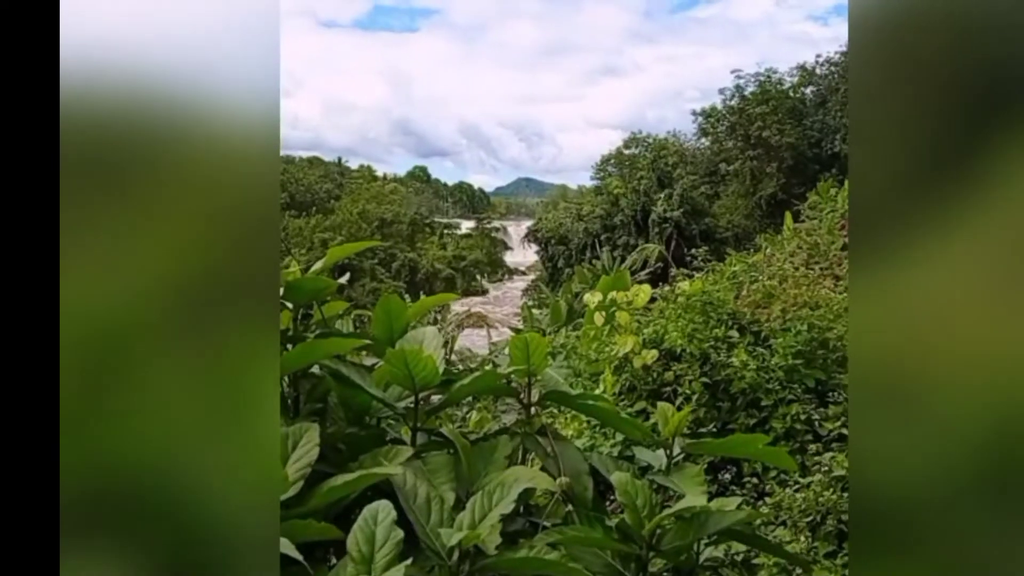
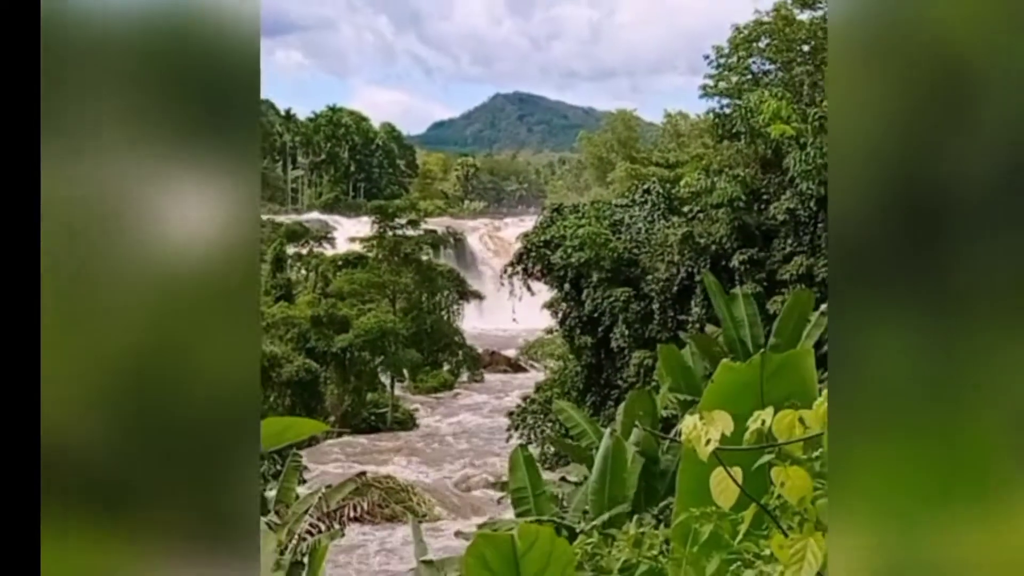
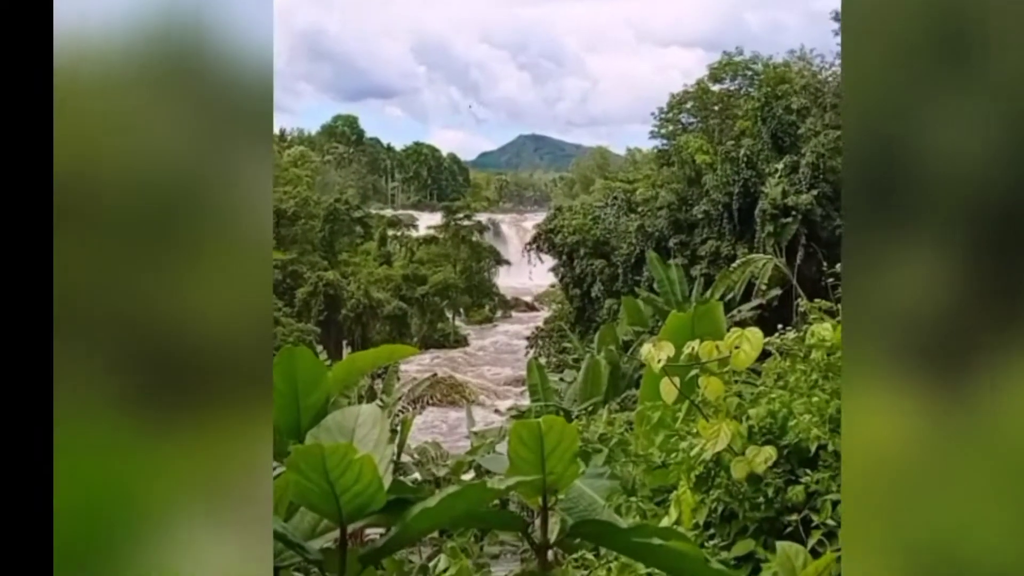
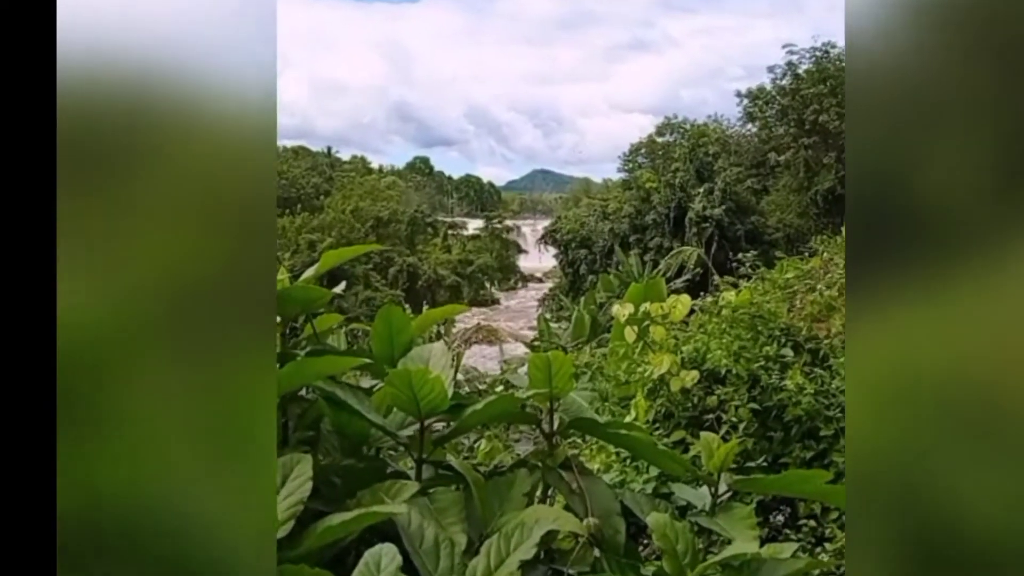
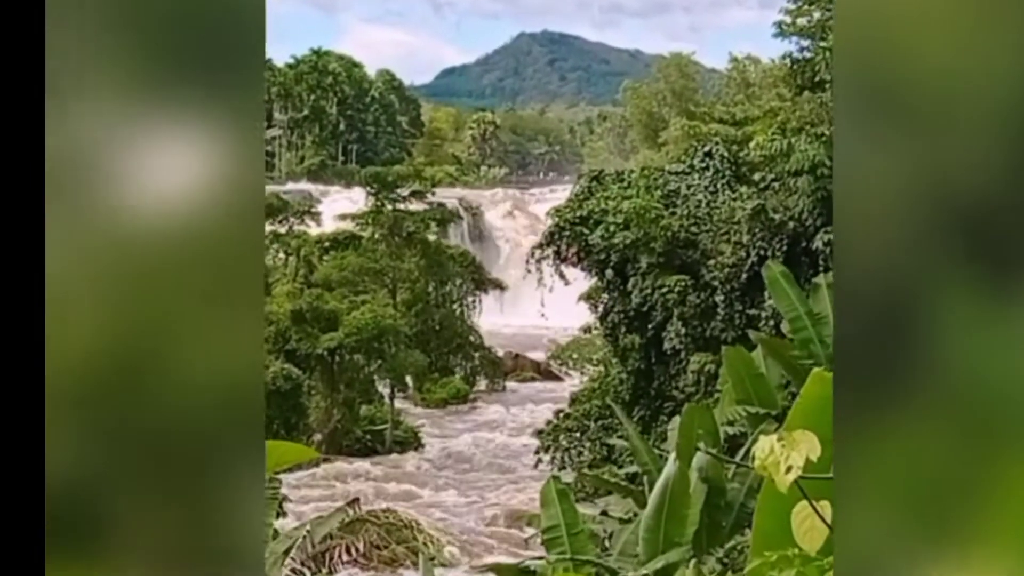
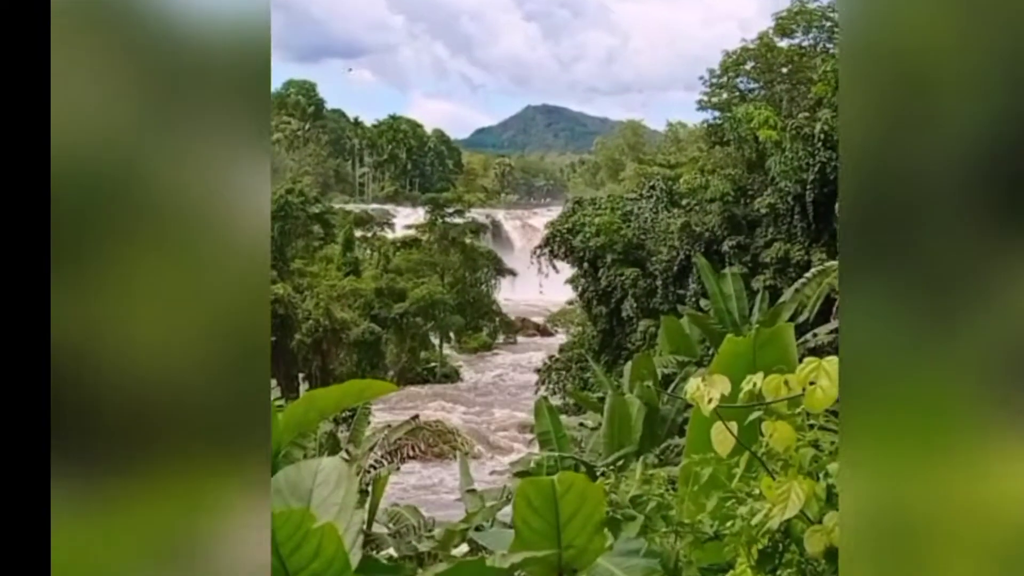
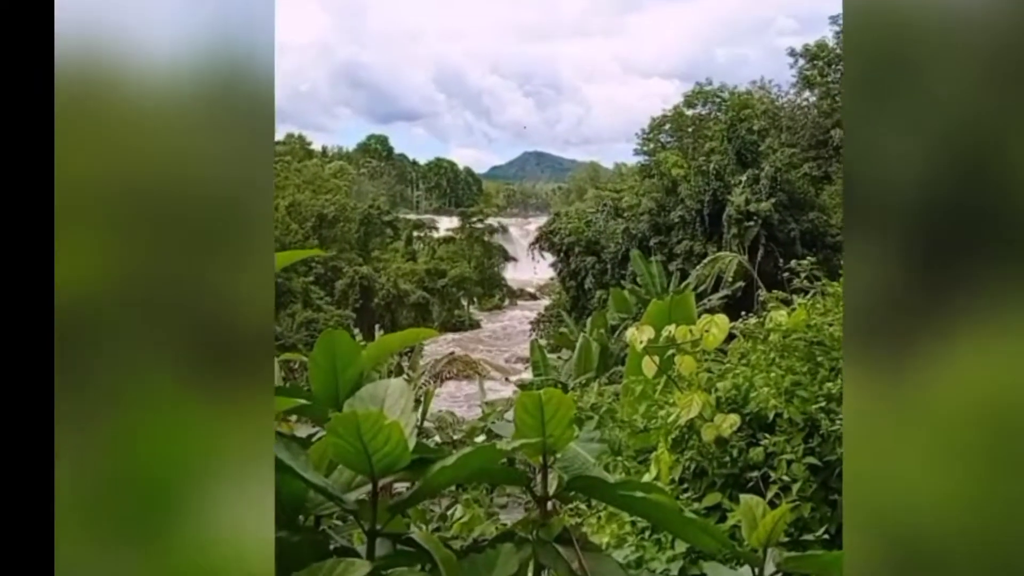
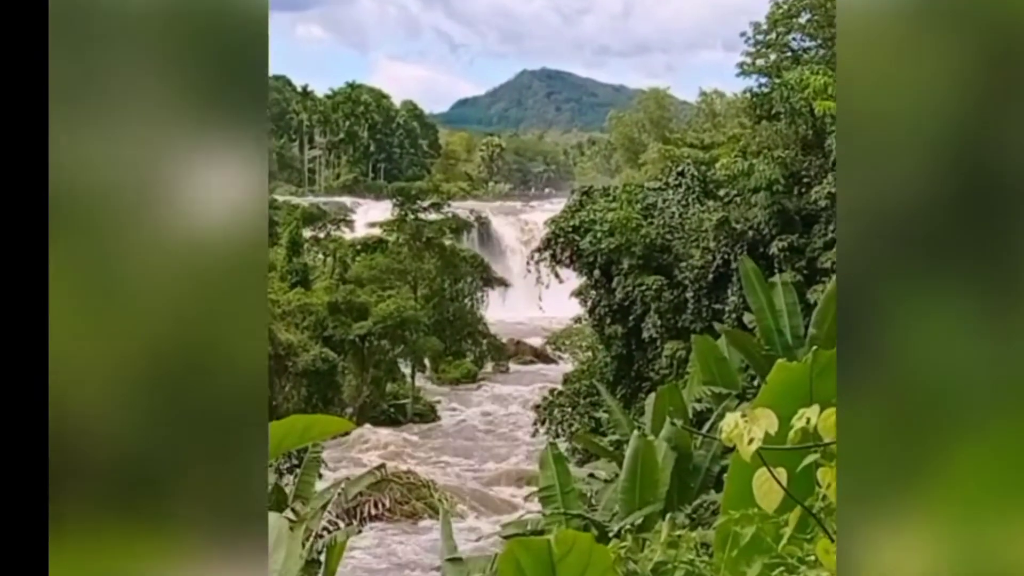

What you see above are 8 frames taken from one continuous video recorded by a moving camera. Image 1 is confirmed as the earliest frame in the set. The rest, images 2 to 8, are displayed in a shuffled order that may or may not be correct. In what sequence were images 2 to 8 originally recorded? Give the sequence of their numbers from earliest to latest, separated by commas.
4, 7, 3, 6, 8, 5, 2
